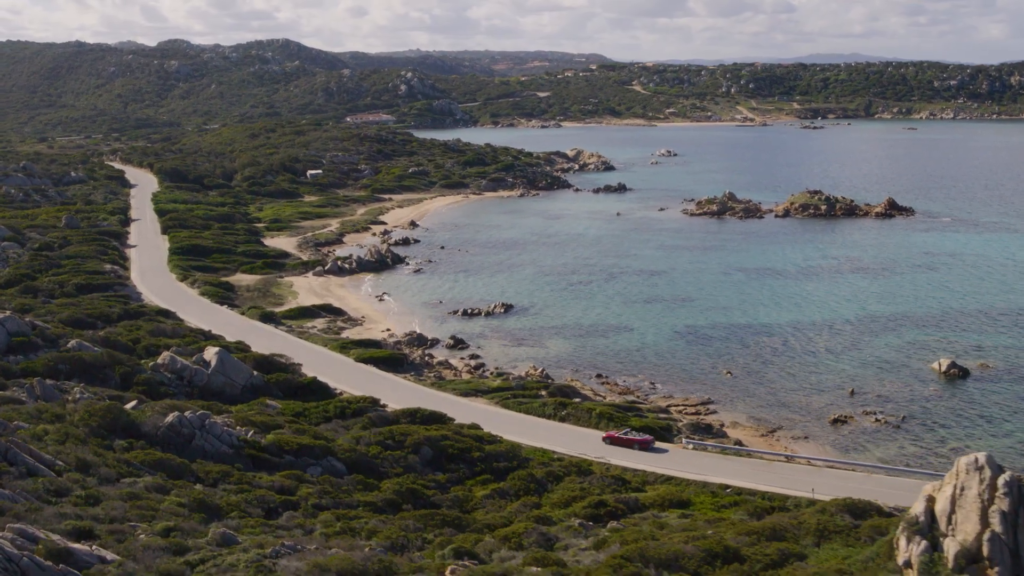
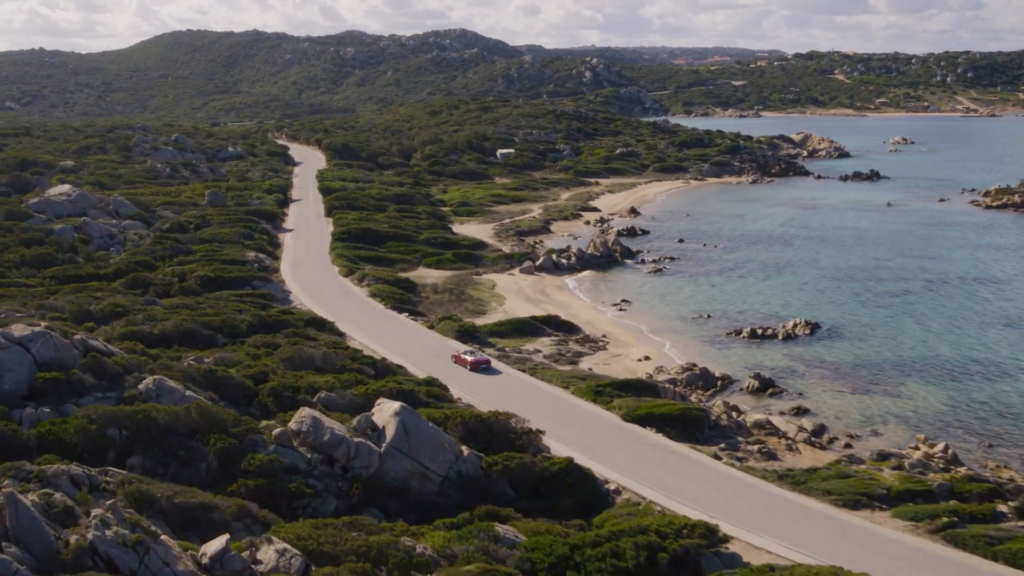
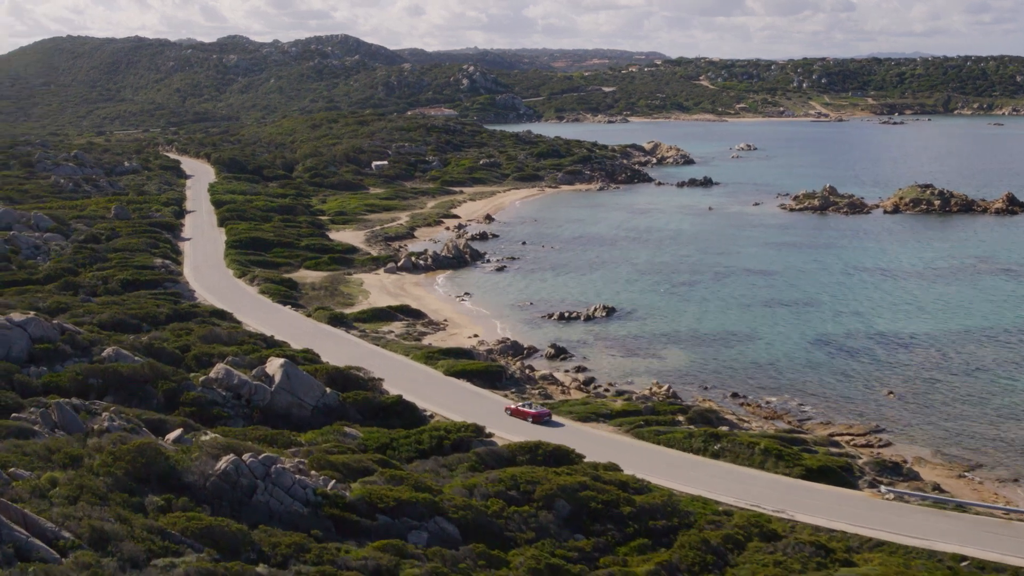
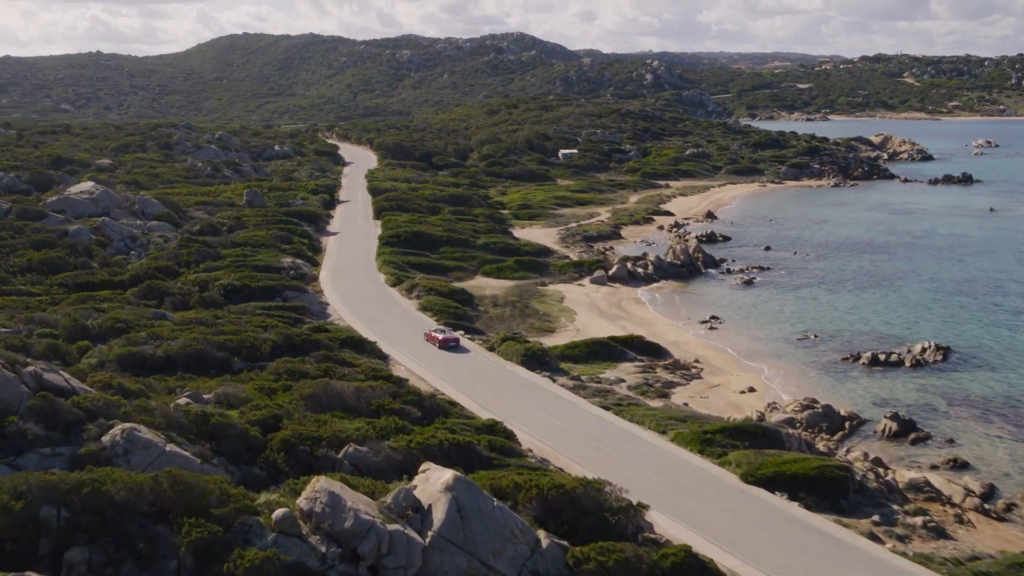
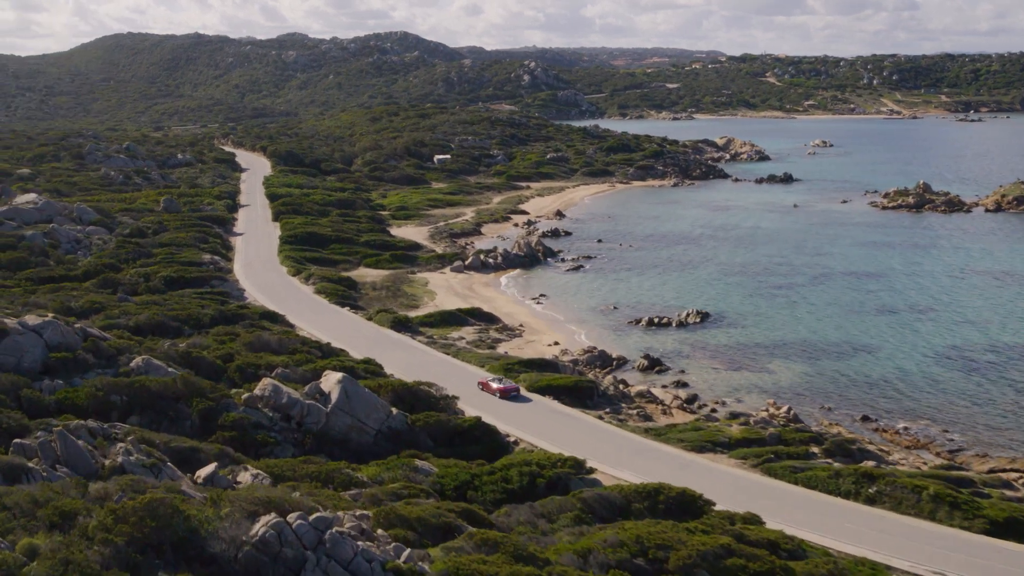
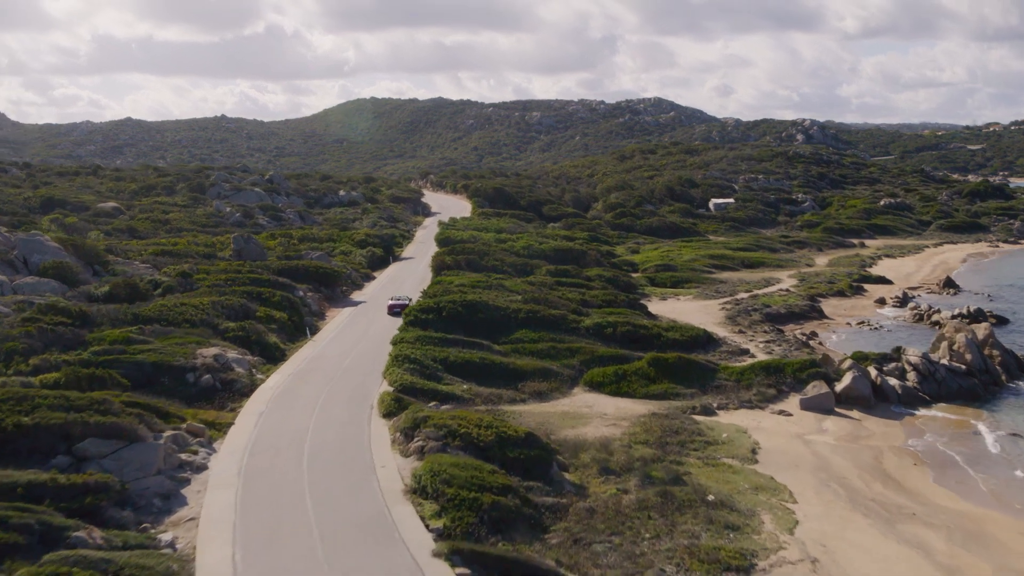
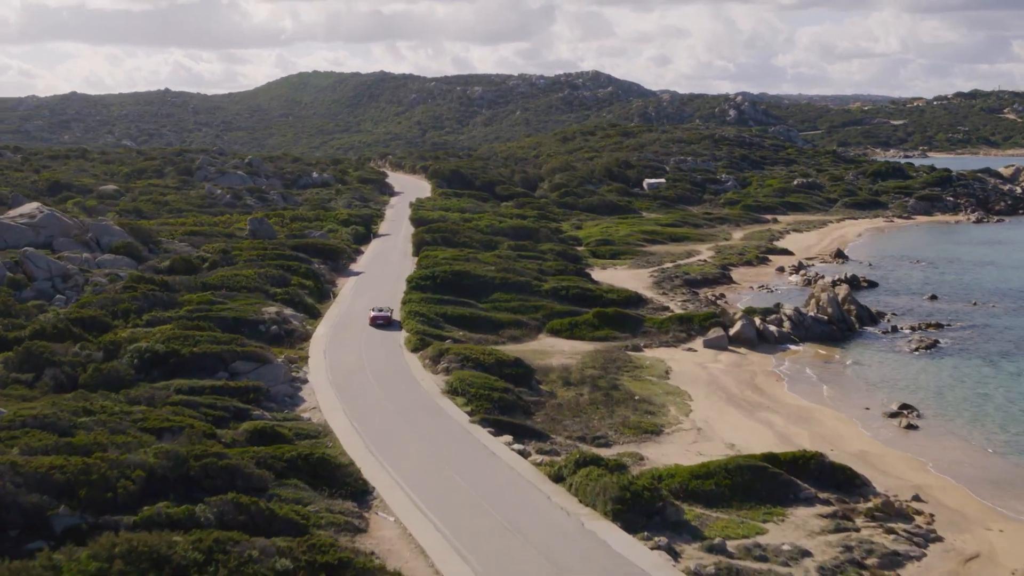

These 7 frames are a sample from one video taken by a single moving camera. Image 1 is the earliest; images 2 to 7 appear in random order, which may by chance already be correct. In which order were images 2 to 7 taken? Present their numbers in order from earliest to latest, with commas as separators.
3, 5, 2, 4, 7, 6
